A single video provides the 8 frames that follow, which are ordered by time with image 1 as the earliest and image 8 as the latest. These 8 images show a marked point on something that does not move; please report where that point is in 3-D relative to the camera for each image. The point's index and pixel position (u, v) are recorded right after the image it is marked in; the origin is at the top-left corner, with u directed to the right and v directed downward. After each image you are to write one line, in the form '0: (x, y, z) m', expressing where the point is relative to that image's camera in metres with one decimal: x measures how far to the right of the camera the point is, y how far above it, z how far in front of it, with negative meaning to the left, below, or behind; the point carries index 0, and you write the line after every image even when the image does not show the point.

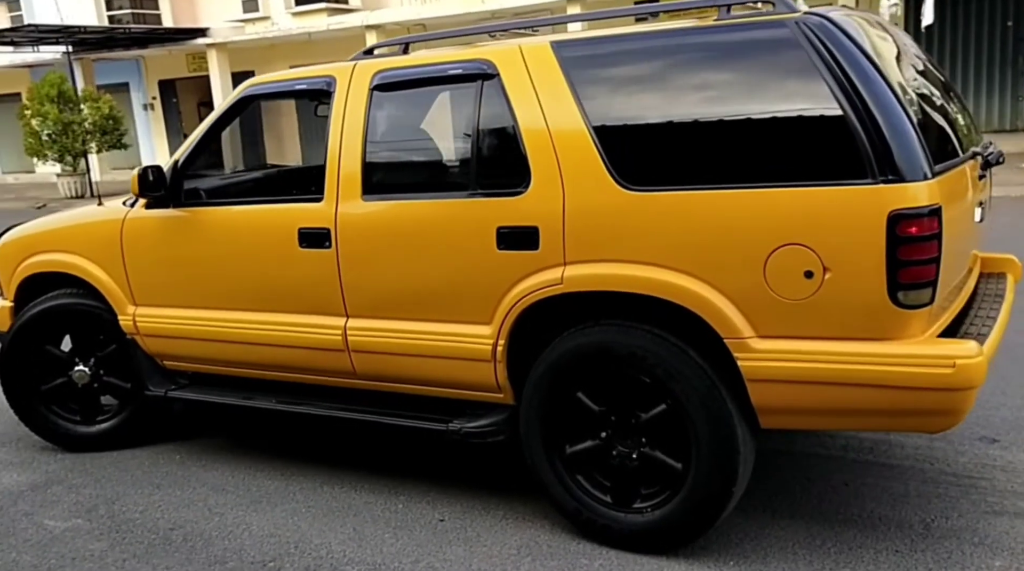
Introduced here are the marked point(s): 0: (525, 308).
0: (0.0, -0.1, +3.1) m
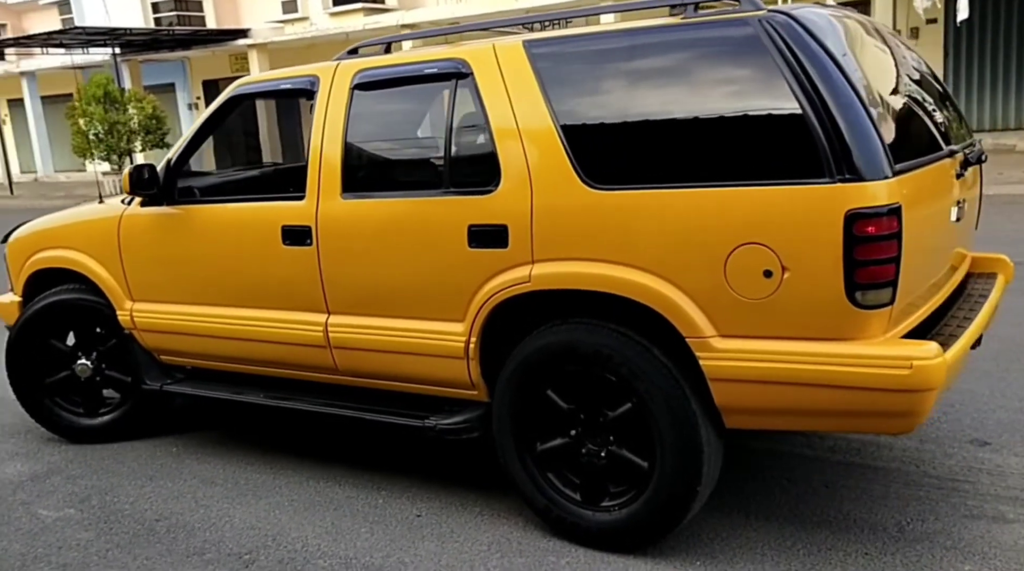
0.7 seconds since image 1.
0: (-0.1, -0.1, +3.1) m
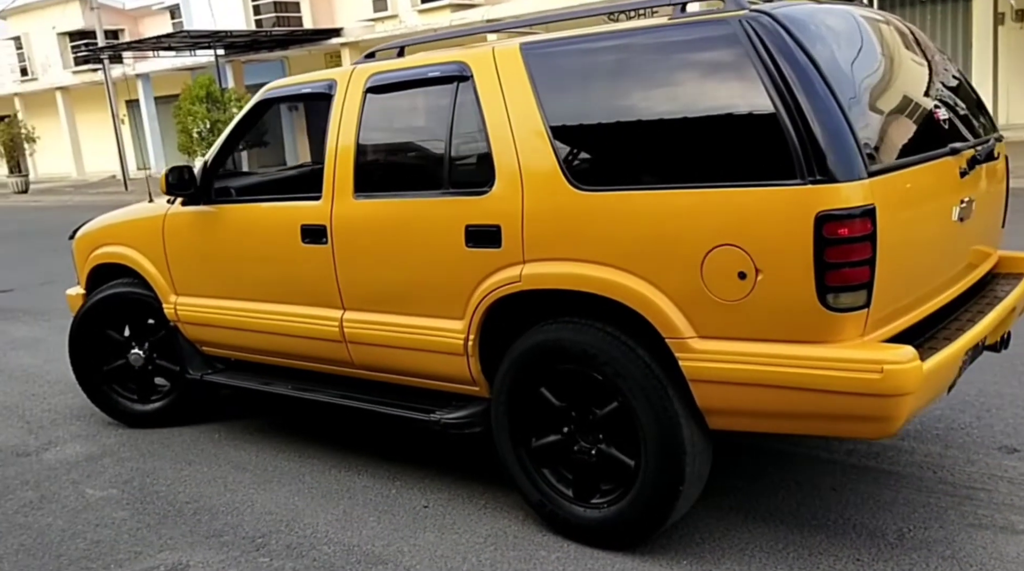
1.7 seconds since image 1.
0: (-0.1, -0.1, +3.2) m
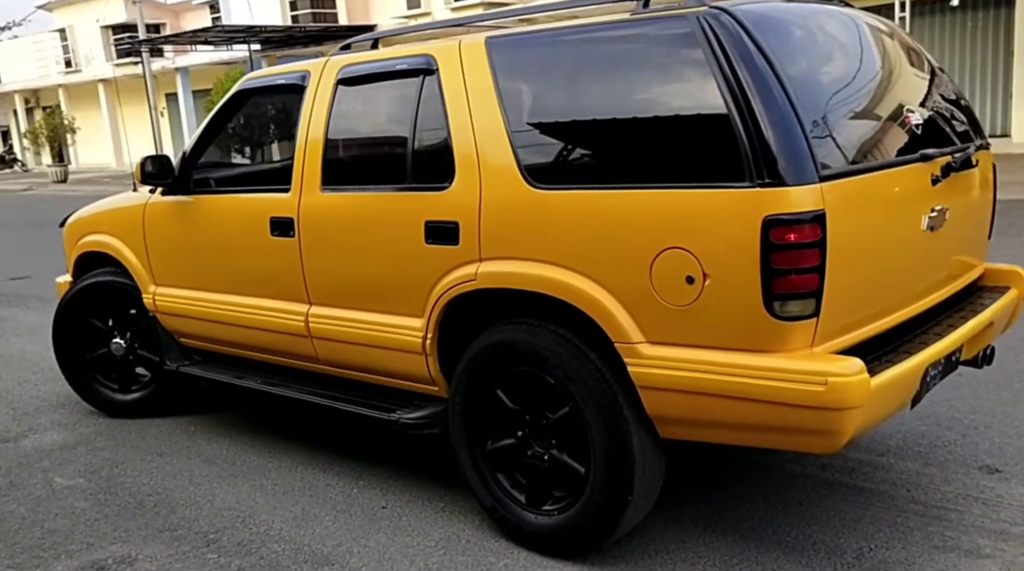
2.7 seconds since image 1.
0: (-0.2, -0.1, +3.1) m
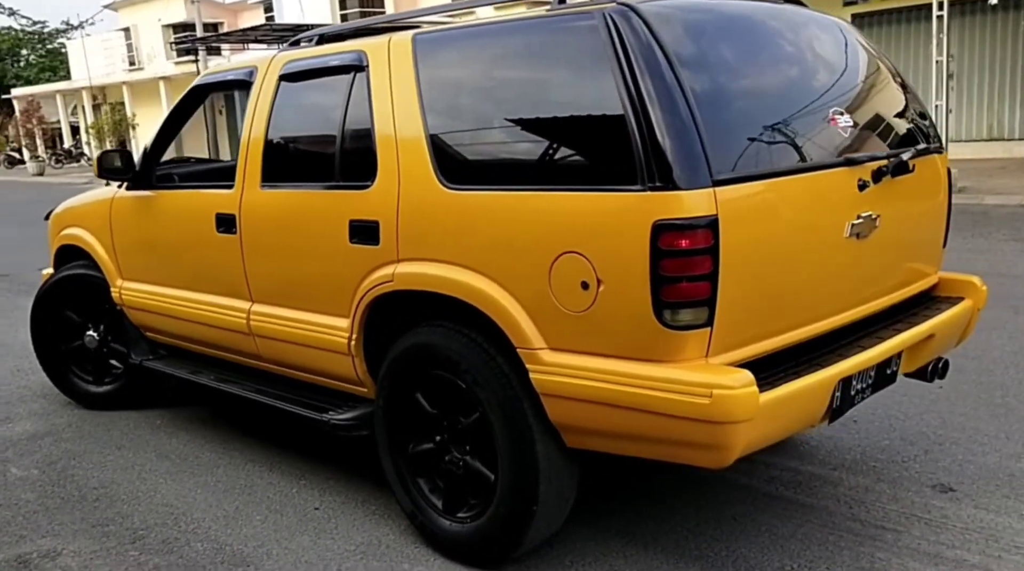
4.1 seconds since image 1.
0: (-0.5, -0.1, +3.0) m
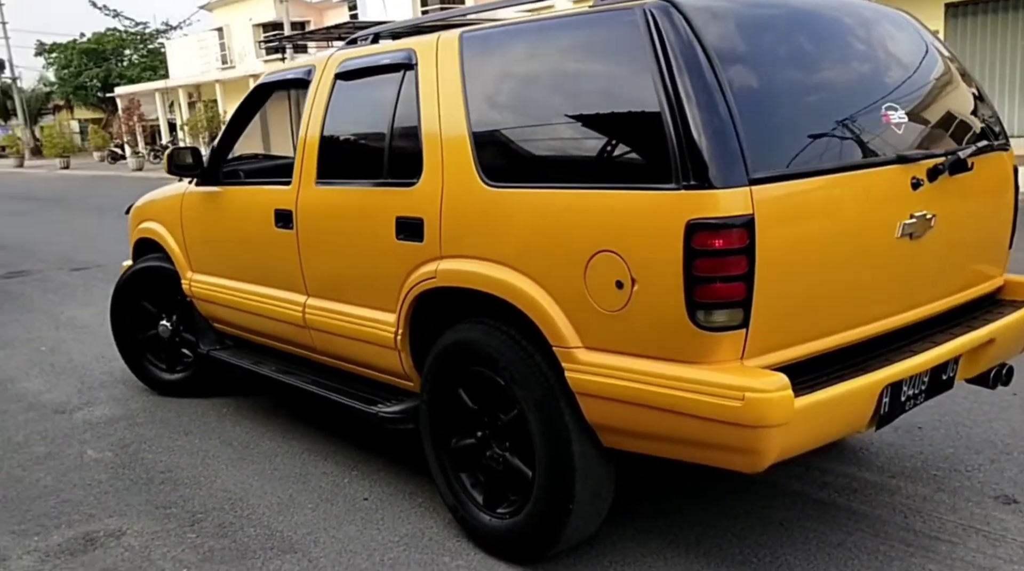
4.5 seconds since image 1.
0: (-0.4, 0.0, +3.1) m
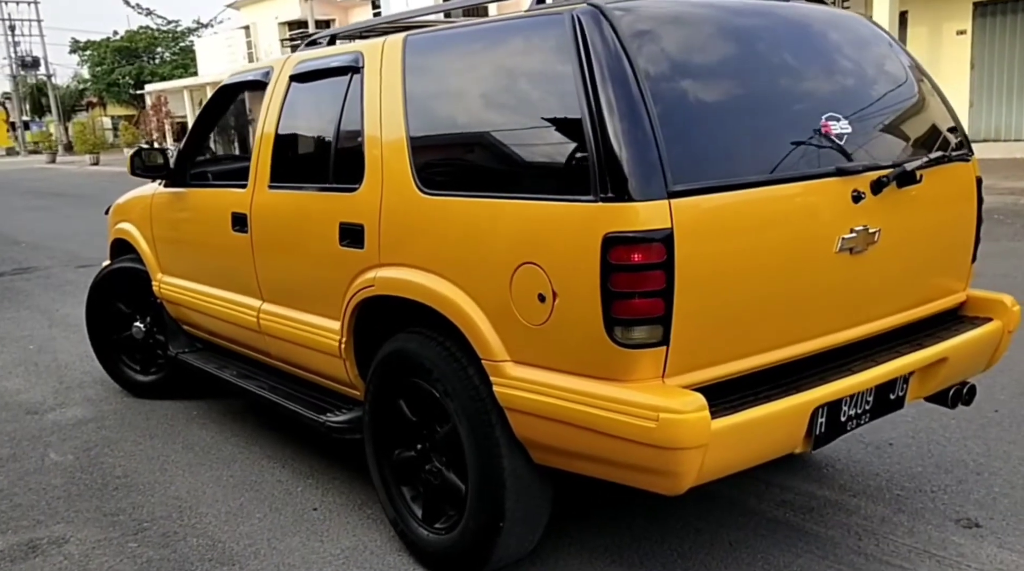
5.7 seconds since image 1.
0: (-0.6, -0.1, +3.0) m
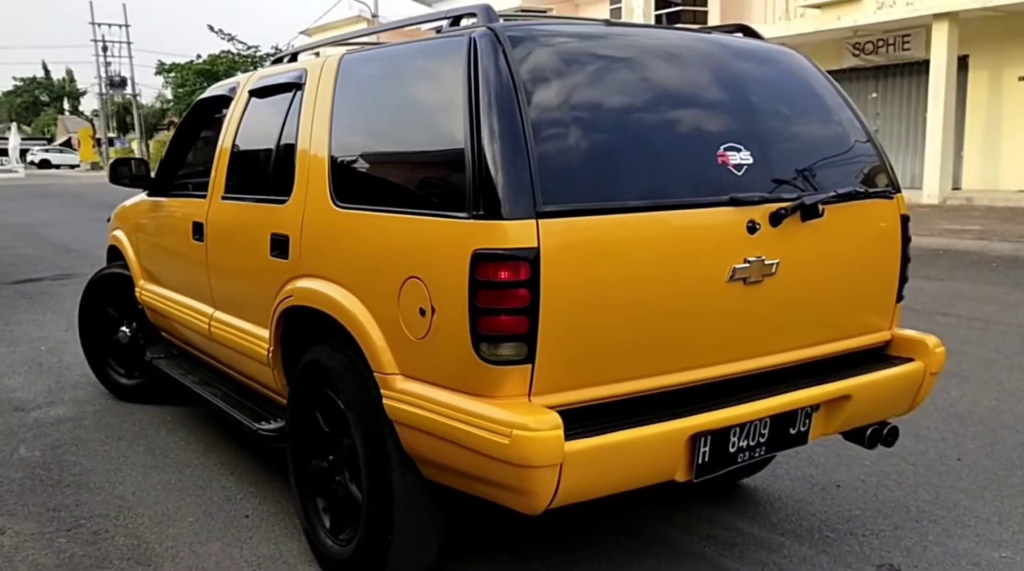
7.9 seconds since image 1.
0: (-0.8, -0.1, +3.1) m
